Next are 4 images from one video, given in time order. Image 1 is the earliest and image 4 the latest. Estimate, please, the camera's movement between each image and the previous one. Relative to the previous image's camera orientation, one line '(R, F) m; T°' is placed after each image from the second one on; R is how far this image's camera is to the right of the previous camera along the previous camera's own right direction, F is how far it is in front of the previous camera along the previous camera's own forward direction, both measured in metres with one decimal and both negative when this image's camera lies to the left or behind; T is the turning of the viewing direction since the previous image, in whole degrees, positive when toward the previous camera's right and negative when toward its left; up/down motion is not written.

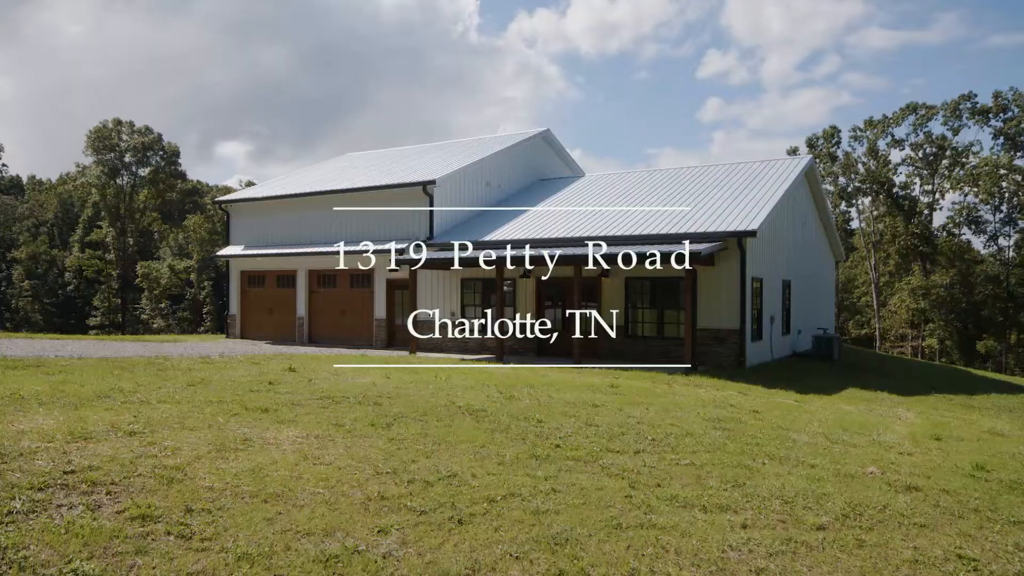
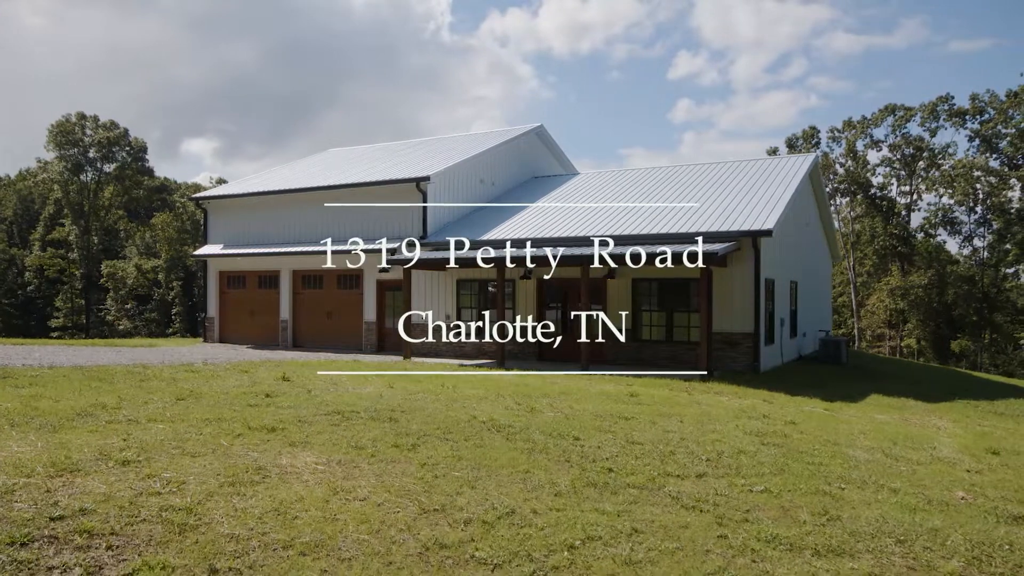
(-0.6, +0.8) m; +2°
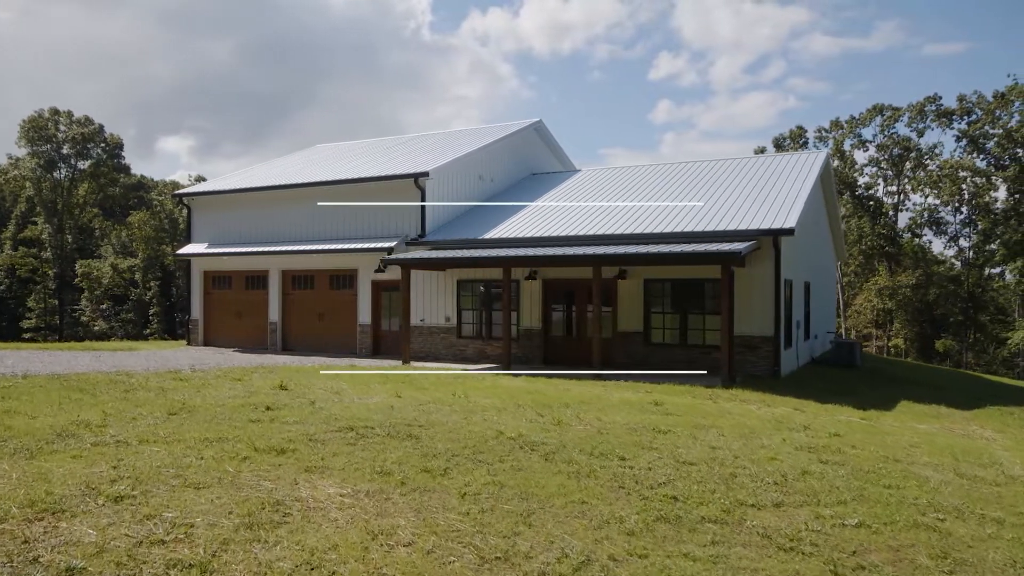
(-0.5, +0.8) m; +2°
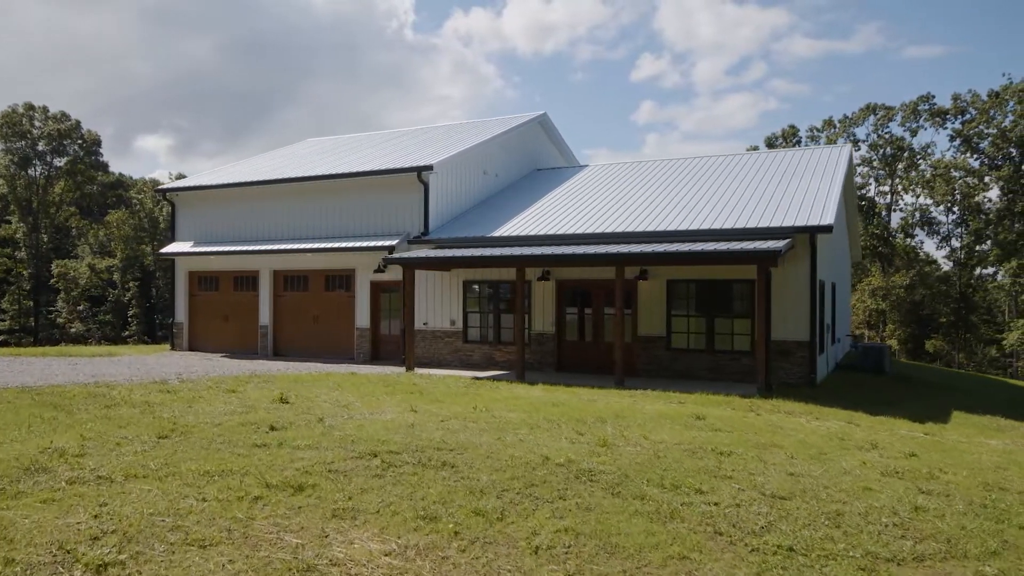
(-0.6, +1.0) m; +1°
